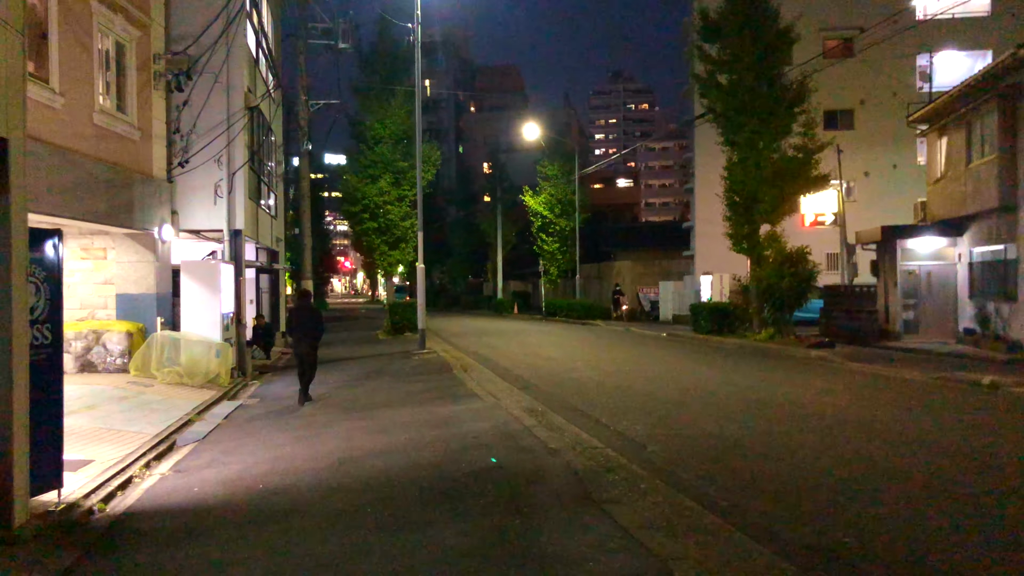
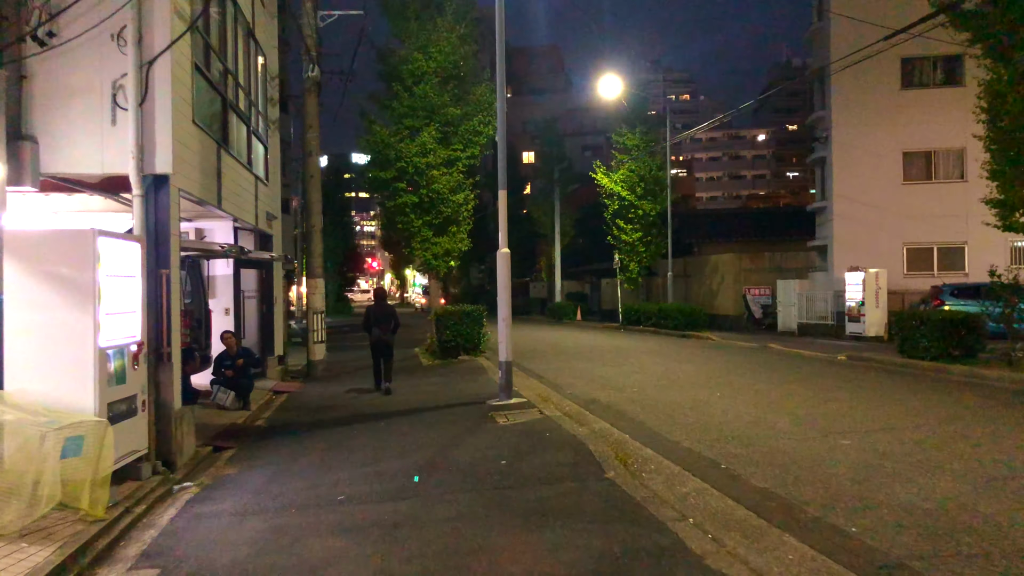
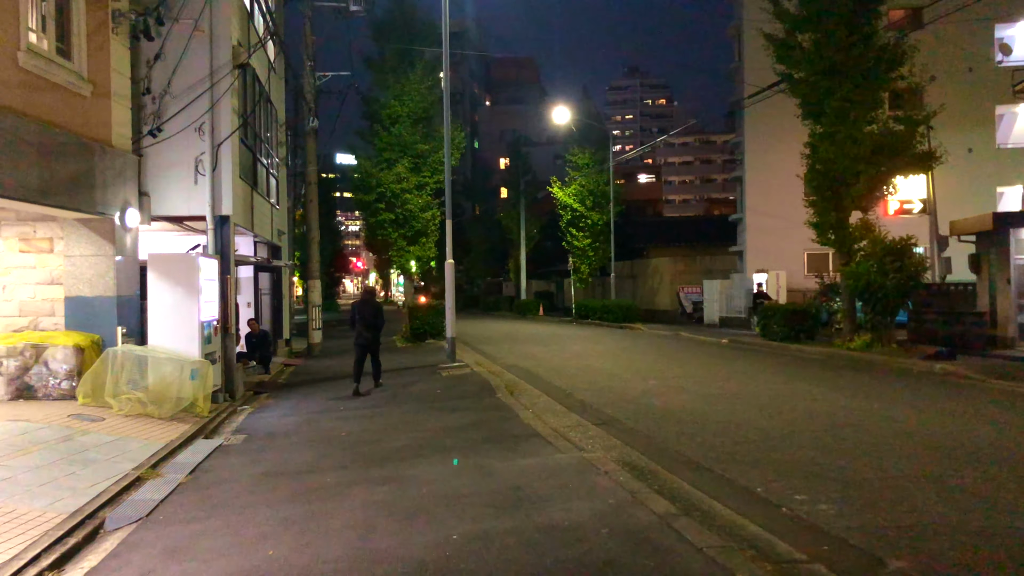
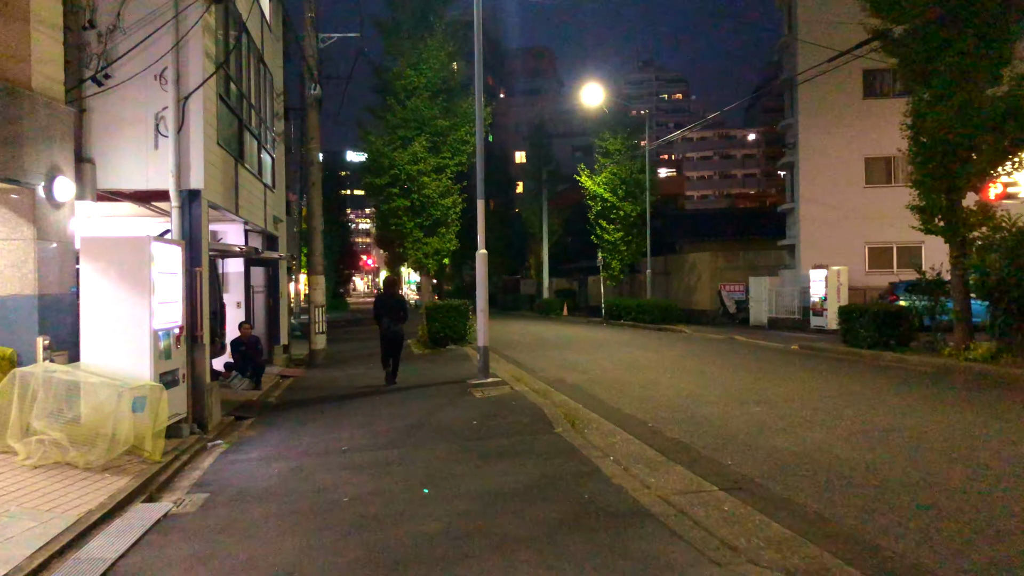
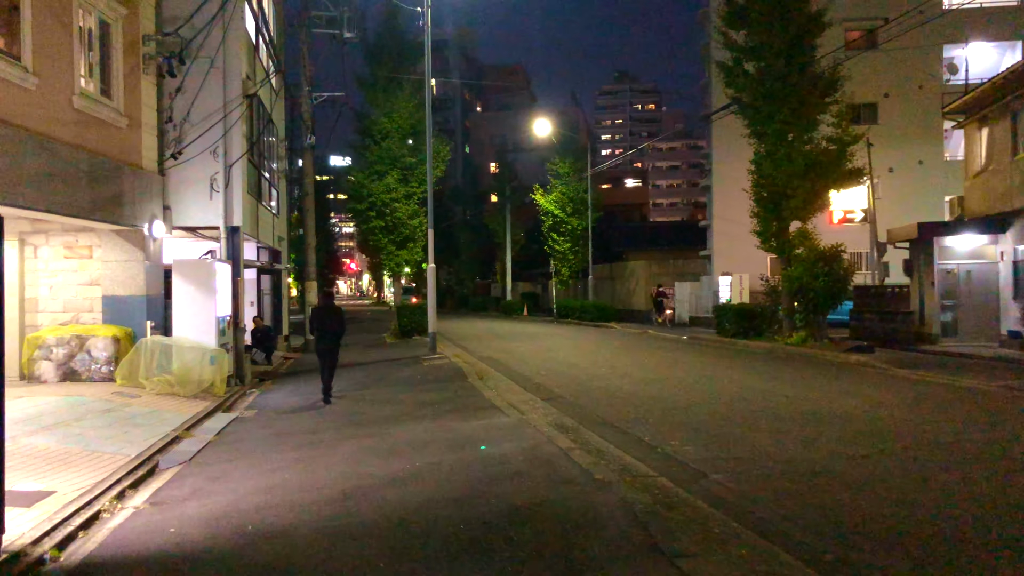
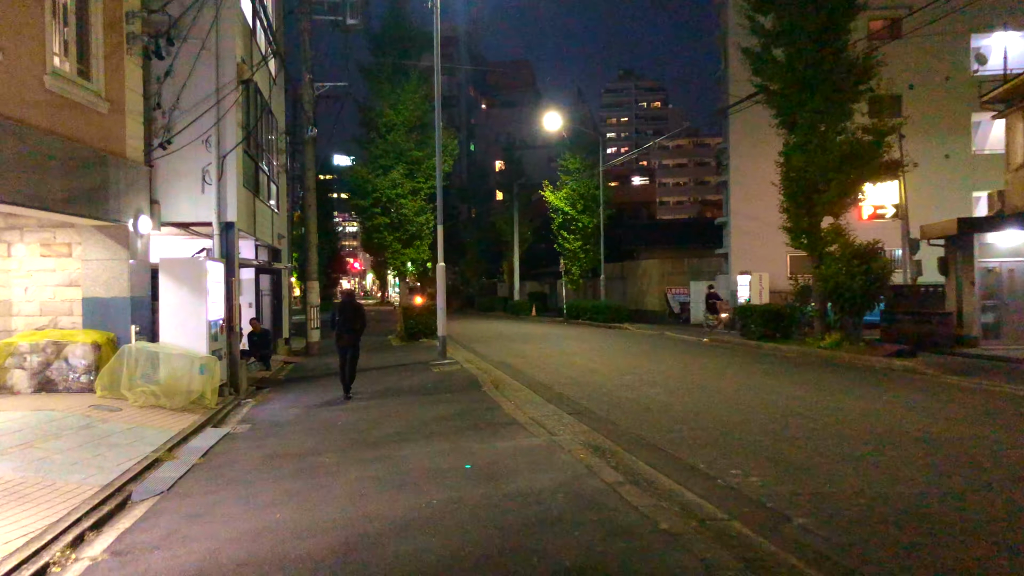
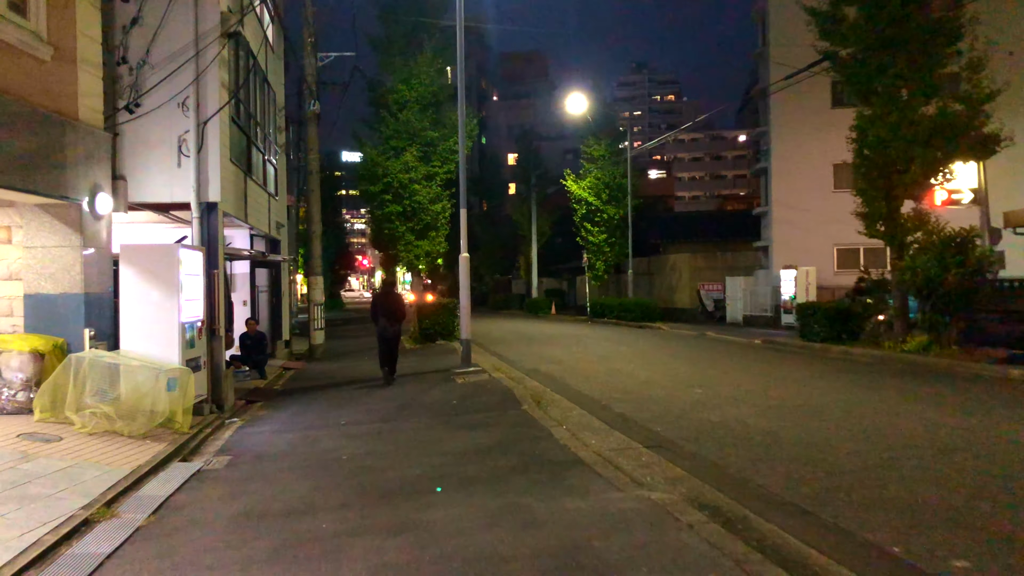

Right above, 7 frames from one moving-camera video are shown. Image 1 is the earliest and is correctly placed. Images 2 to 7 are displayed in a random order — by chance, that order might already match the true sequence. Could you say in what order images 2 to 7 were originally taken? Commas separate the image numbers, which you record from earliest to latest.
5, 6, 3, 7, 4, 2
